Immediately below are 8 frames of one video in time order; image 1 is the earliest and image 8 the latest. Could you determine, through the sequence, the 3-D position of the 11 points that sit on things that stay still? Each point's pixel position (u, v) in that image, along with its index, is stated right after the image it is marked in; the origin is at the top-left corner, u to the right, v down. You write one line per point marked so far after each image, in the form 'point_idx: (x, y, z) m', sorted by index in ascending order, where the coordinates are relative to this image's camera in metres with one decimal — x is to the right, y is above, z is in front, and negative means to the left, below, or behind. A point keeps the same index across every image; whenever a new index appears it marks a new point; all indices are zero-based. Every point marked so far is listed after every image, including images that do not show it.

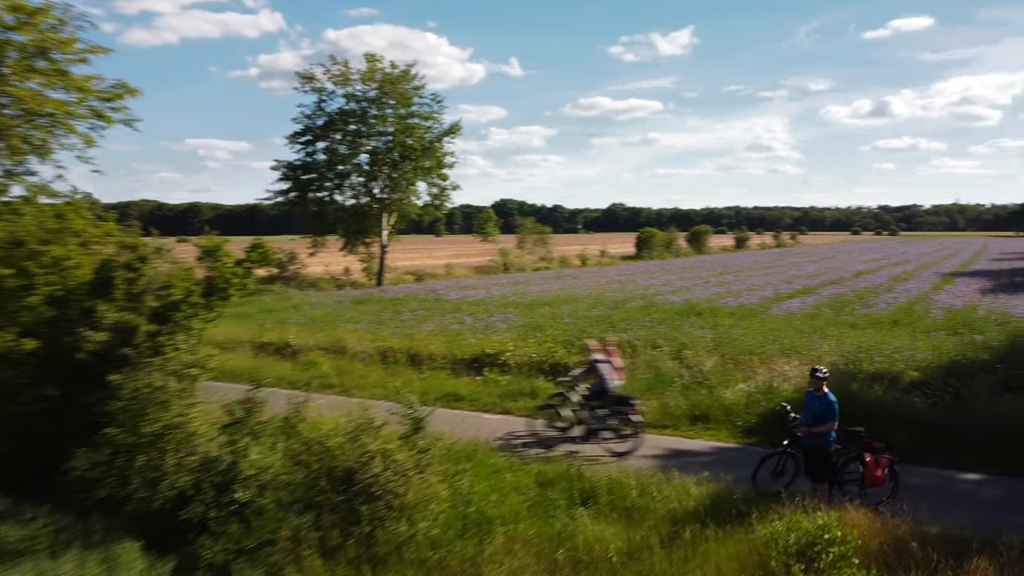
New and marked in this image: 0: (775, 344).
0: (+4.2, -0.9, +12.7) m
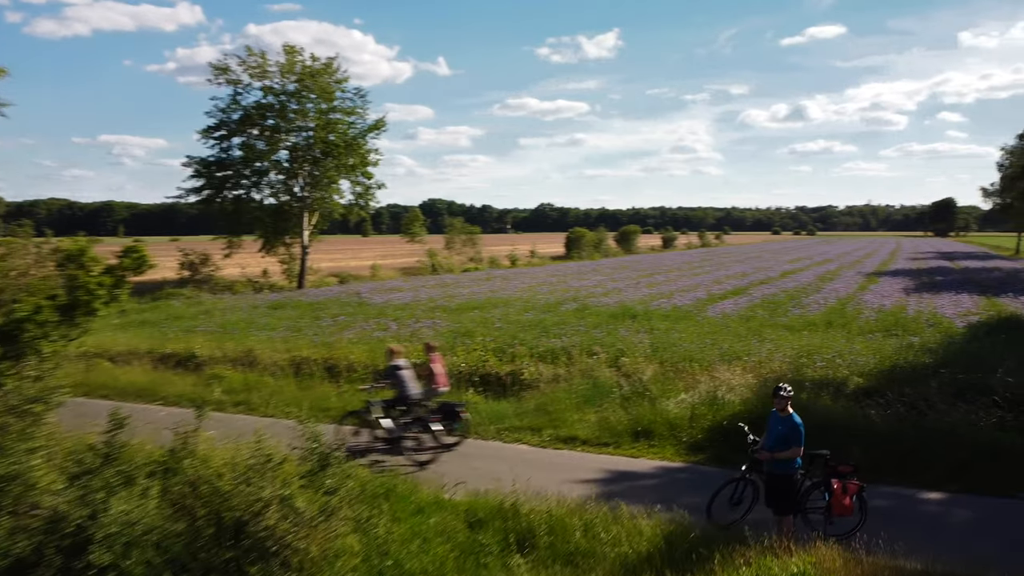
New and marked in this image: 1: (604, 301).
0: (+3.1, -1.0, +12.2) m
1: (+2.3, -0.3, +20.0) m
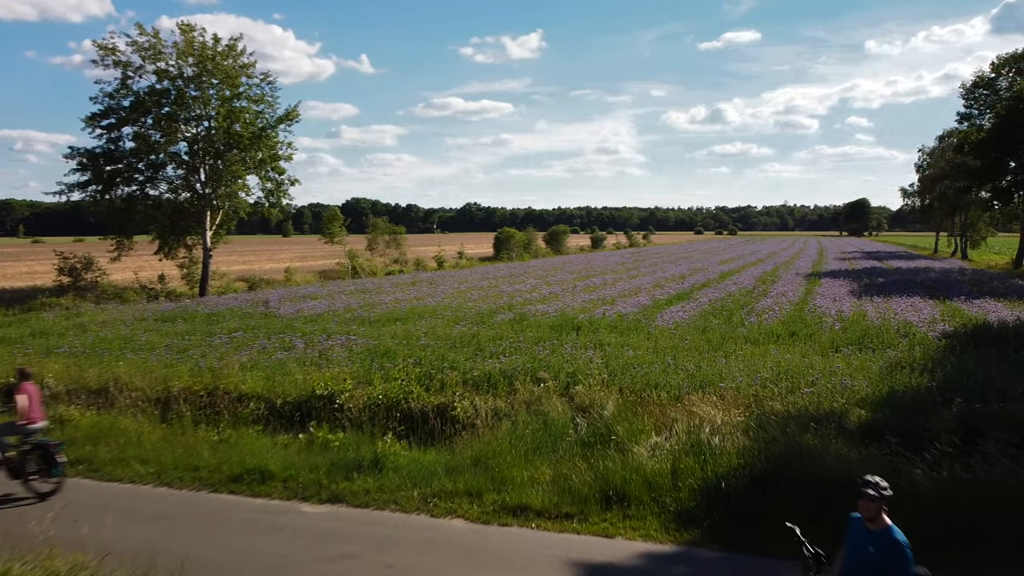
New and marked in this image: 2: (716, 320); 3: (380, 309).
0: (+2.2, -1.1, +10.4) m
1: (+0.7, -0.5, +18.0) m
2: (+4.1, -0.7, +16.3) m
3: (-3.1, -0.5, +18.3) m
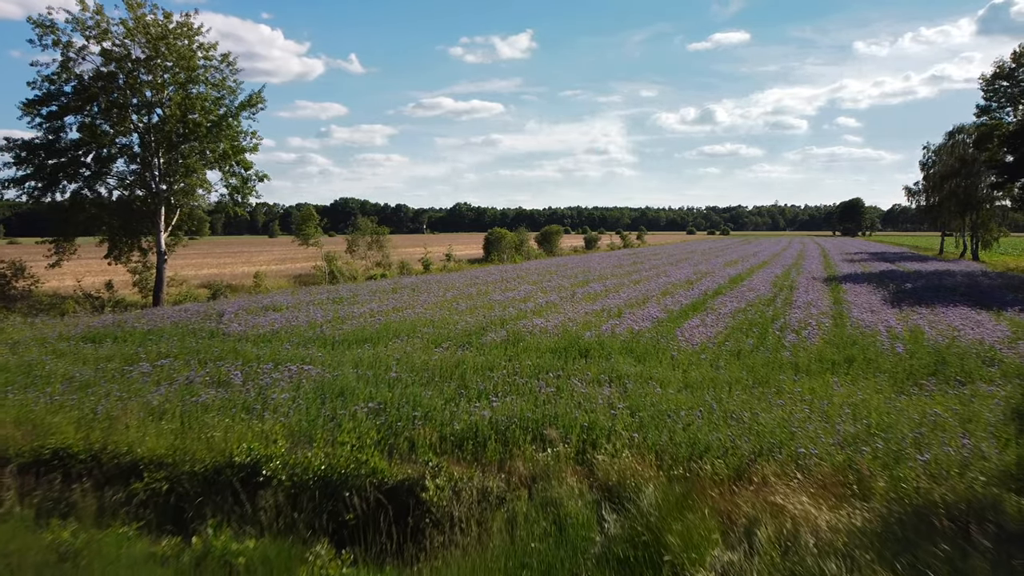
0: (+2.1, -1.3, +7.7) m
1: (+0.6, -0.7, +15.3) m
2: (+4.0, -0.9, +13.6) m
3: (-3.2, -0.7, +15.6) m
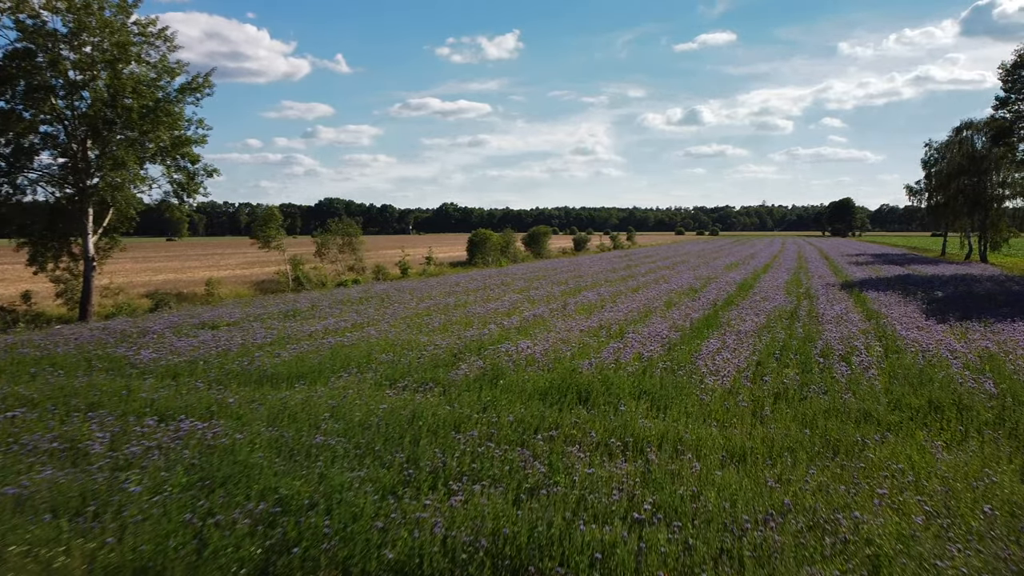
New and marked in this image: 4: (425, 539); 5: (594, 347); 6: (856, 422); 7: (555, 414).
0: (+1.9, -1.6, +4.8) m
1: (+0.2, -1.0, +12.3) m
2: (+3.7, -1.1, +10.7) m
3: (-3.5, -1.0, +12.6) m
4: (-0.5, -1.5, +5.0) m
5: (+1.3, -1.0, +13.1) m
6: (+3.5, -1.3, +8.2) m
7: (+0.4, -1.3, +8.3) m
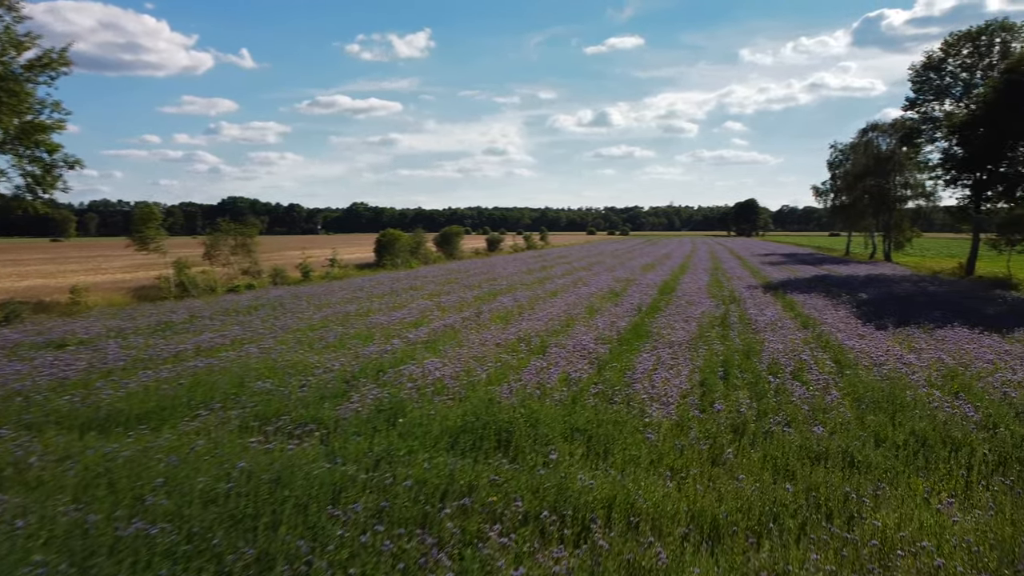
0: (+1.5, -1.7, +3.0) m
1: (-1.0, -1.1, +10.4) m
2: (+2.6, -1.3, +9.2) m
3: (-4.8, -1.2, +10.2) m
4: (-1.0, -1.7, +3.0) m
5: (0.0, -1.1, +11.3) m
6: (+2.7, -1.5, +6.6) m
7: (-0.3, -1.4, +6.4) m
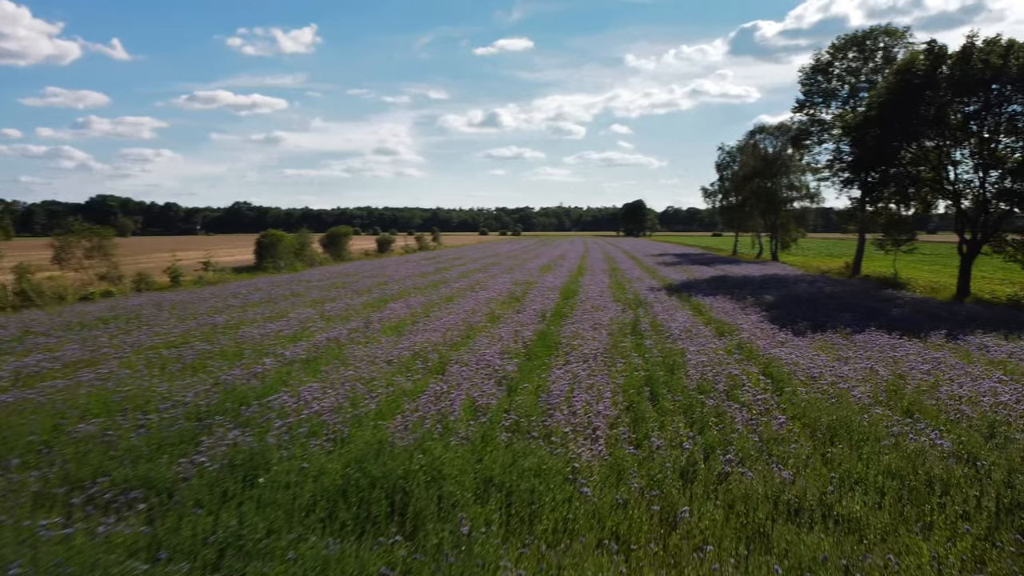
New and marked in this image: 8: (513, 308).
0: (+1.3, -1.8, +1.6) m
1: (-2.1, -1.2, +8.5) m
2: (+1.6, -1.4, +7.8) m
3: (-5.8, -1.3, +7.8) m
4: (-1.1, -1.8, +1.2) m
5: (-1.3, -1.2, +9.5) m
6: (+2.1, -1.6, +5.3) m
7: (-0.9, -1.6, +4.6) m
8: (0.0, -0.5, +19.0) m
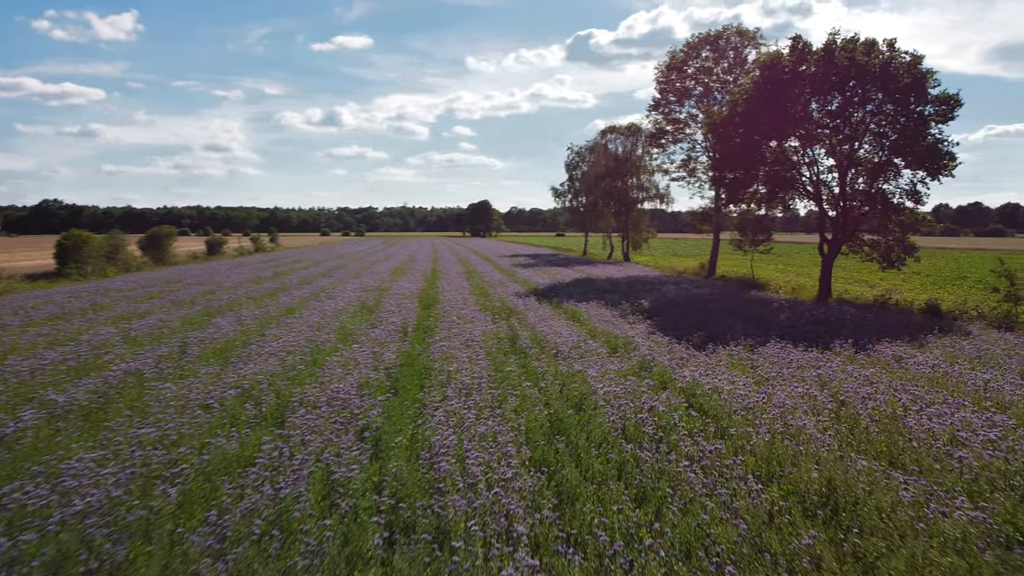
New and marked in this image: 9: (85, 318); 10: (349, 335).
0: (+1.7, -2.0, -0.7) m
1: (-3.0, -1.5, +5.5) m
2: (+0.8, -1.5, +5.5) m
3: (-6.5, -1.6, +4.1) m
4: (-0.6, -2.0, -1.5) m
5: (-2.3, -1.4, +6.6) m
6: (+1.7, -1.7, +3.1) m
7: (-1.1, -1.8, +1.9) m
8: (-2.9, -0.7, +16.2) m
9: (-9.3, -0.7, +17.4) m
10: (-2.8, -0.9, +14.1) m
